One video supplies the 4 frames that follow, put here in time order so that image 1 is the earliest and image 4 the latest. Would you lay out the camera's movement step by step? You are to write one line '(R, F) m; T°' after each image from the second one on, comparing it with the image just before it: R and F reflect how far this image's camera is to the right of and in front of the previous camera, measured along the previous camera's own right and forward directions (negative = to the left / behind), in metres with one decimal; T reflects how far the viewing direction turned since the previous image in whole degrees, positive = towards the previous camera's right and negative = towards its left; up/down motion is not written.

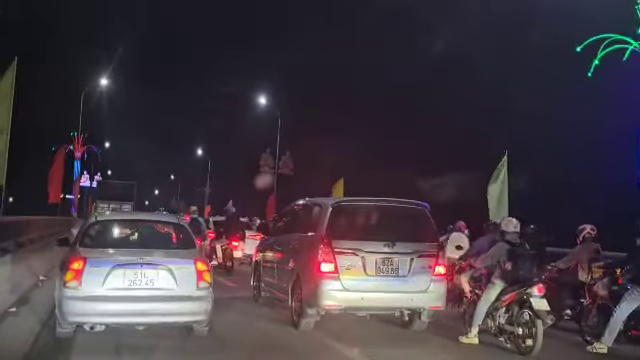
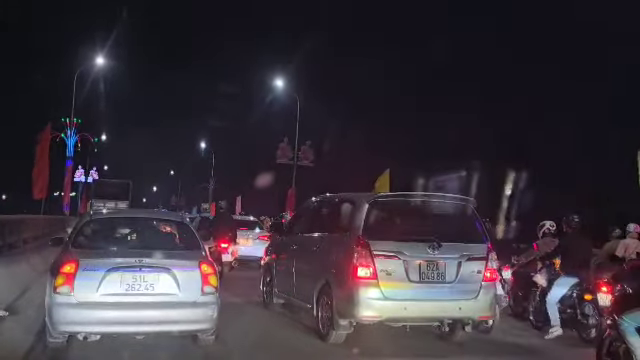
(-0.4, +1.1) m; 0°
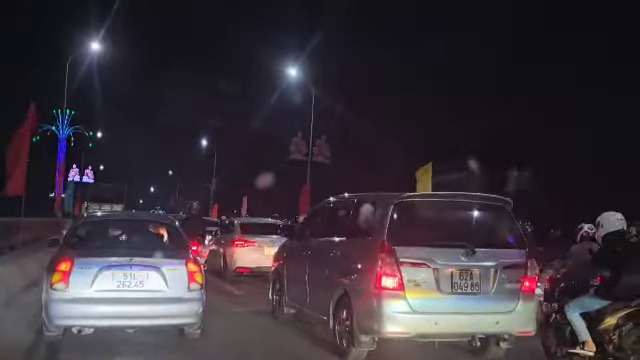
(-0.2, +0.8) m; 0°
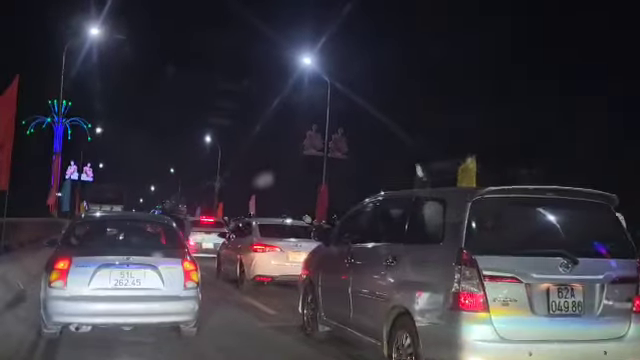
(-0.4, +1.3) m; 0°
